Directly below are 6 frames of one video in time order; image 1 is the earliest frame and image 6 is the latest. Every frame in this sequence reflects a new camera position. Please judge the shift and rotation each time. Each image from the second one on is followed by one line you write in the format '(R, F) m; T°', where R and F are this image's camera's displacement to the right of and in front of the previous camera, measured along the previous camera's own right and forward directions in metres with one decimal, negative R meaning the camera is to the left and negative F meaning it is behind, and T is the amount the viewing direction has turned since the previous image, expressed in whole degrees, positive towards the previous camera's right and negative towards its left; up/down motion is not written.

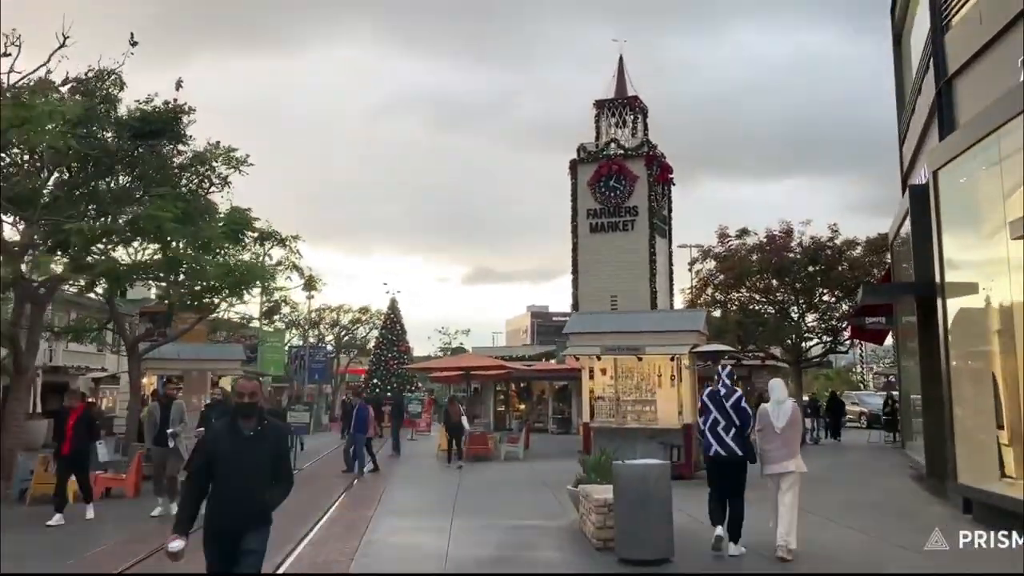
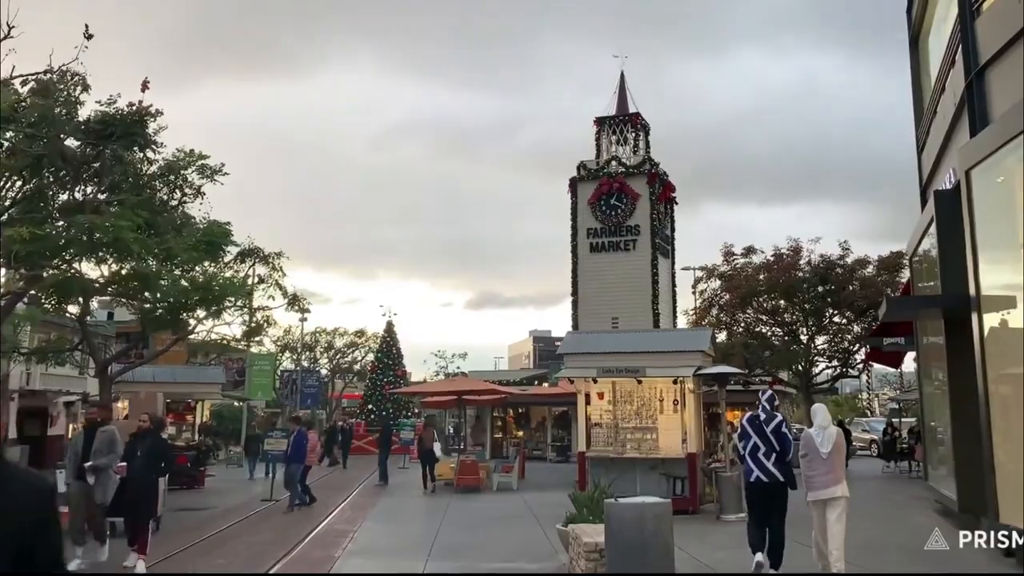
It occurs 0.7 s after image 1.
(+0.3, +1.3) m; 0°
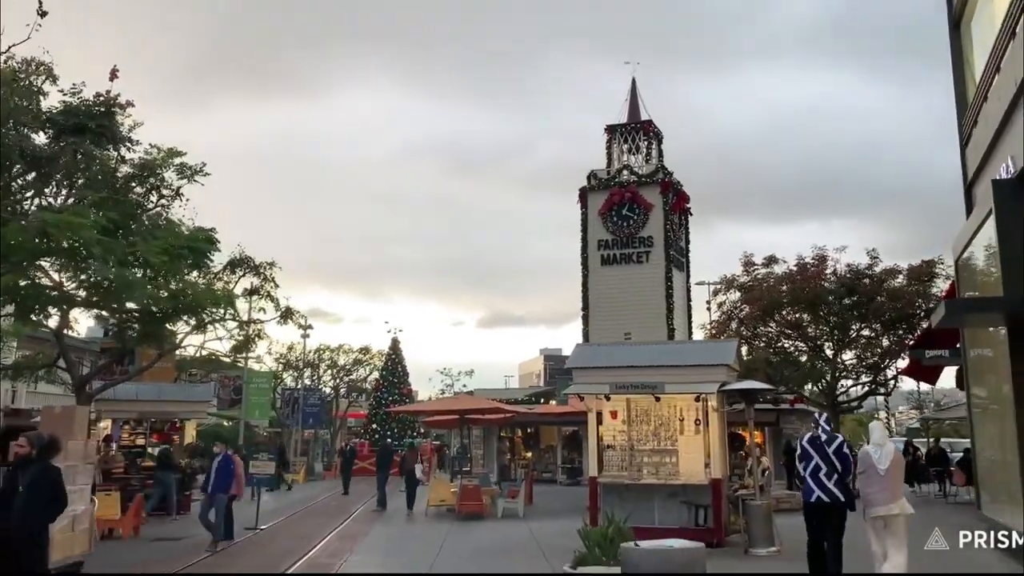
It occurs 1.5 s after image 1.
(+0.1, +1.5) m; -1°
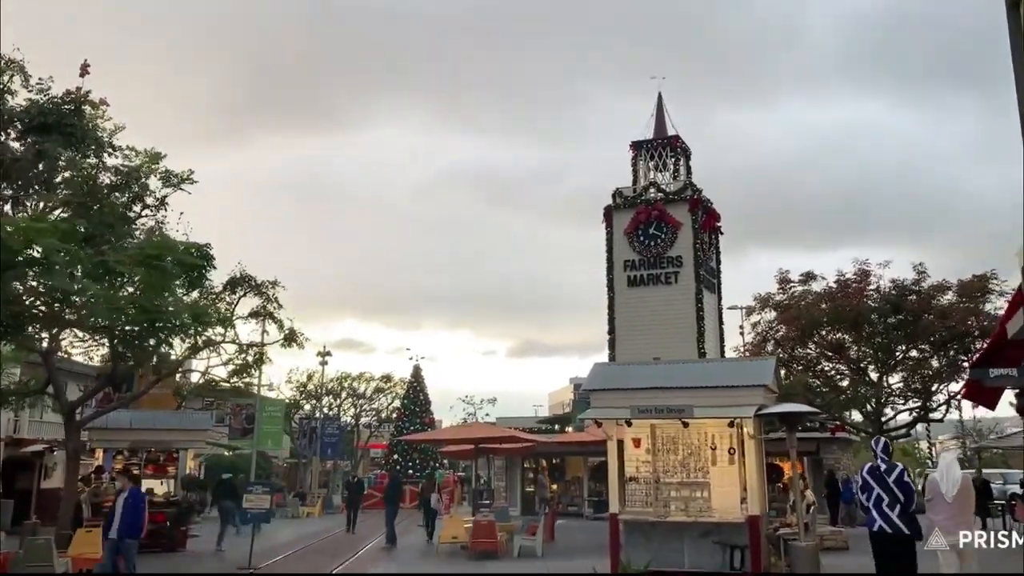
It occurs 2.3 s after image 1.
(+0.3, +1.5) m; -2°
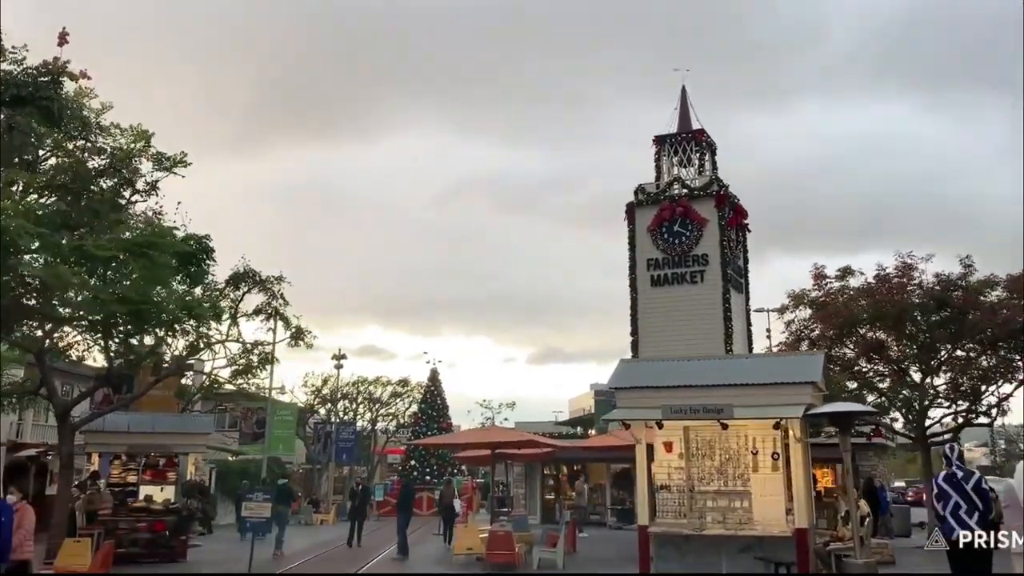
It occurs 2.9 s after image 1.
(0.0, +1.2) m; -1°
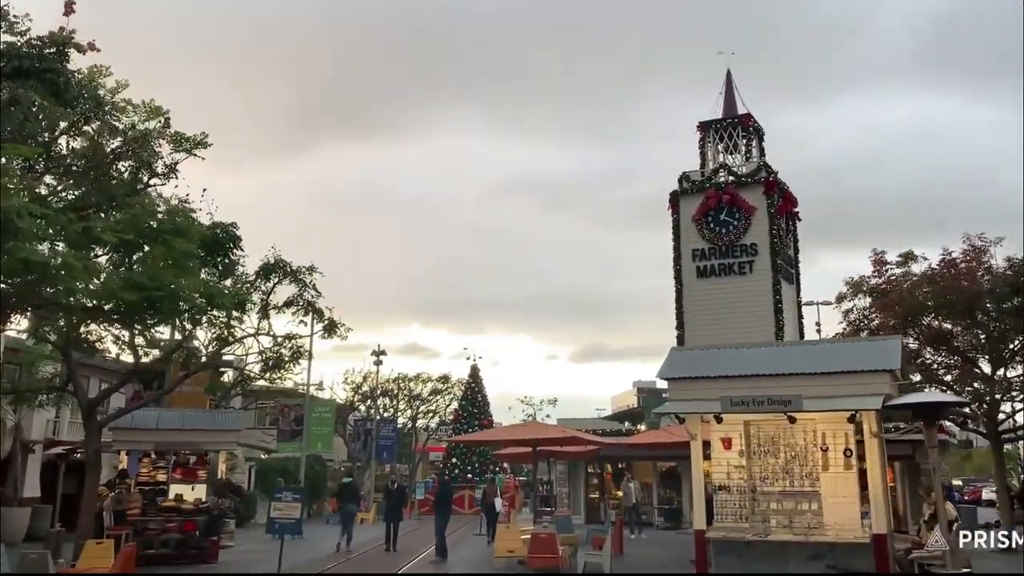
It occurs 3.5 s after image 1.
(0.0, +1.0) m; -3°
